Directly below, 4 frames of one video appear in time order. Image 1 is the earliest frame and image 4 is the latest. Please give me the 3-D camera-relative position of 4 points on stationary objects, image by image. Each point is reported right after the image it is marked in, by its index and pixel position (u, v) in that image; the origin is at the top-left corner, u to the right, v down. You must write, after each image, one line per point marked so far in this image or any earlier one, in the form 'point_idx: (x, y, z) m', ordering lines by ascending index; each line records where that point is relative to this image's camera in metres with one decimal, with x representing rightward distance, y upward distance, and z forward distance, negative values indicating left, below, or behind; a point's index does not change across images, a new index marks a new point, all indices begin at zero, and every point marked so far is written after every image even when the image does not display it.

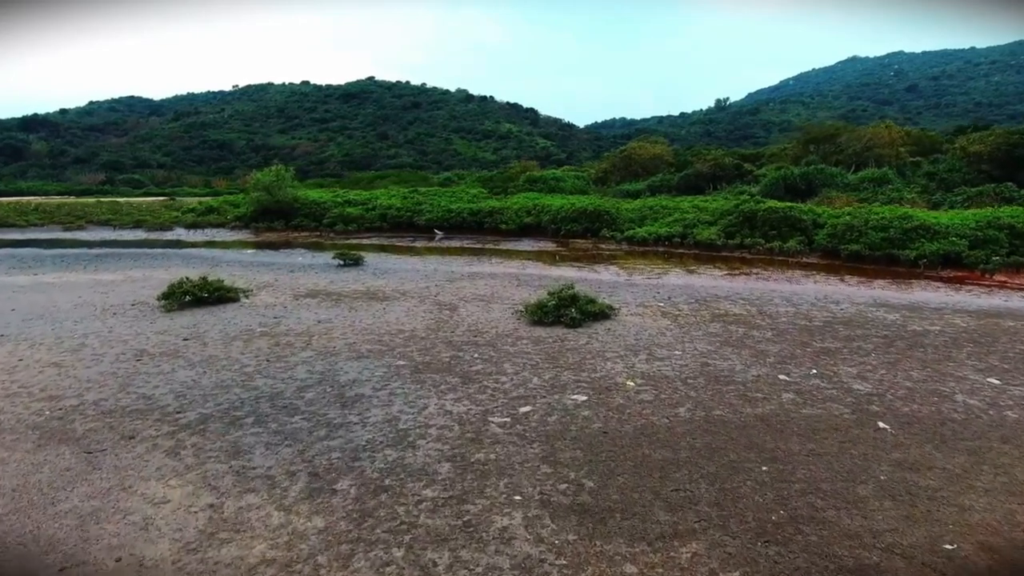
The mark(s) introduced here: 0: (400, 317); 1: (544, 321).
0: (-2.4, -0.6, +13.4) m
1: (+0.6, -0.7, +12.6) m
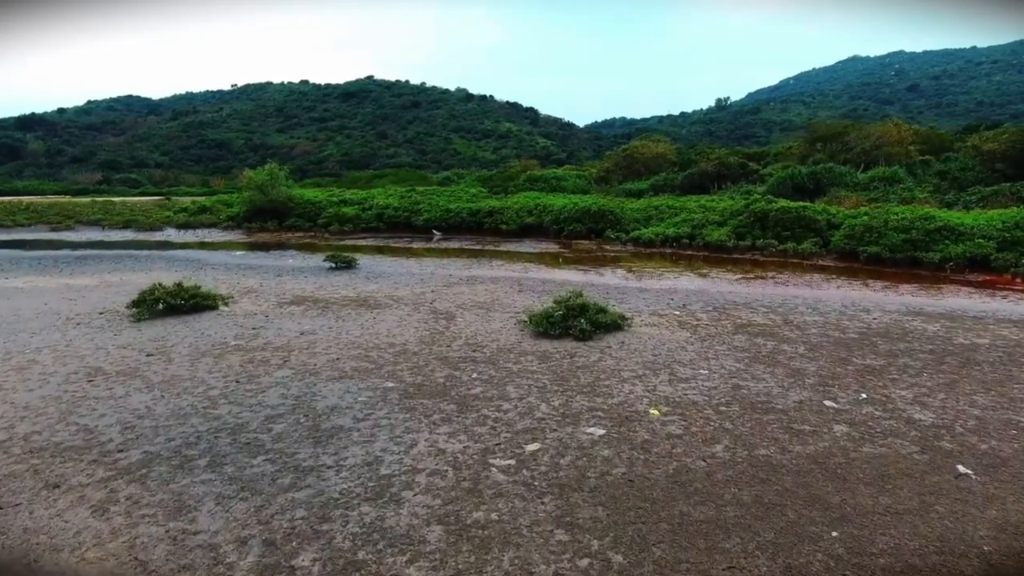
0: (-2.3, -0.8, +12.2) m
1: (+0.7, -0.8, +11.4) m
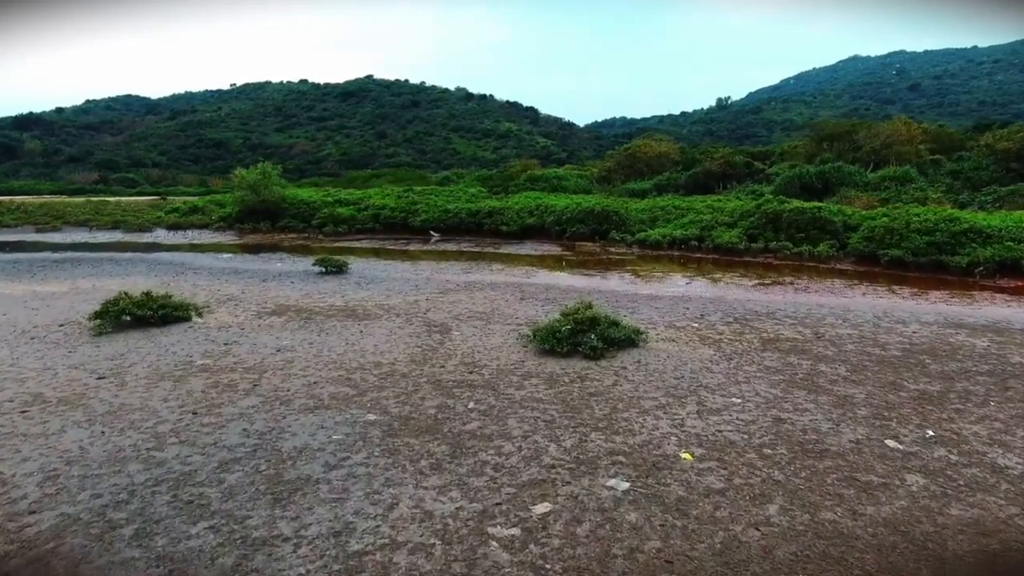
0: (-2.3, -1.0, +10.9) m
1: (+0.7, -1.0, +10.1) m
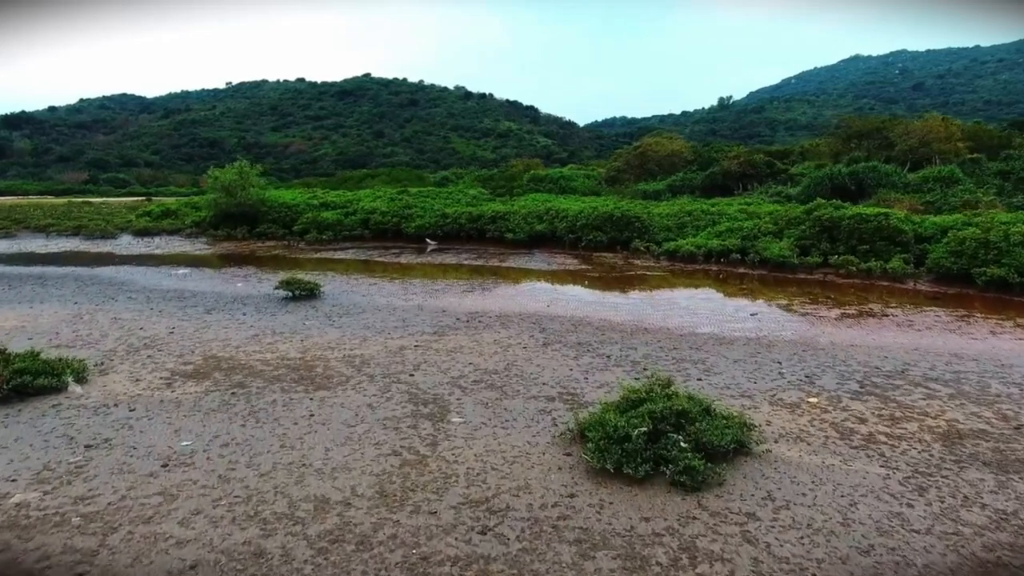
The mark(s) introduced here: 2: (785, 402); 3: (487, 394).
0: (-1.9, -1.7, +6.9) m
1: (+1.1, -1.7, +6.0) m
2: (+3.6, -1.4, +8.3) m
3: (-0.3, -1.4, +8.7) m
